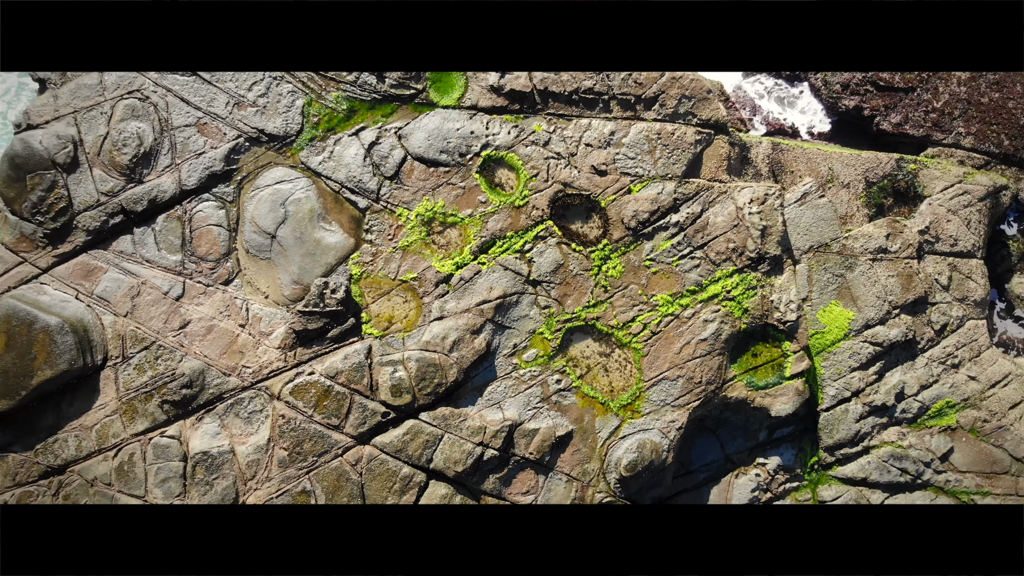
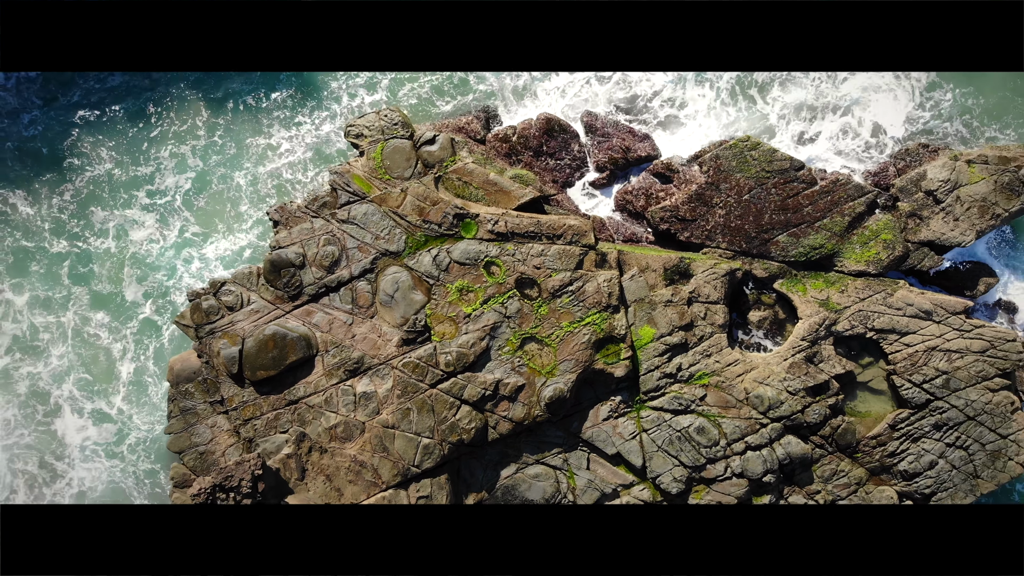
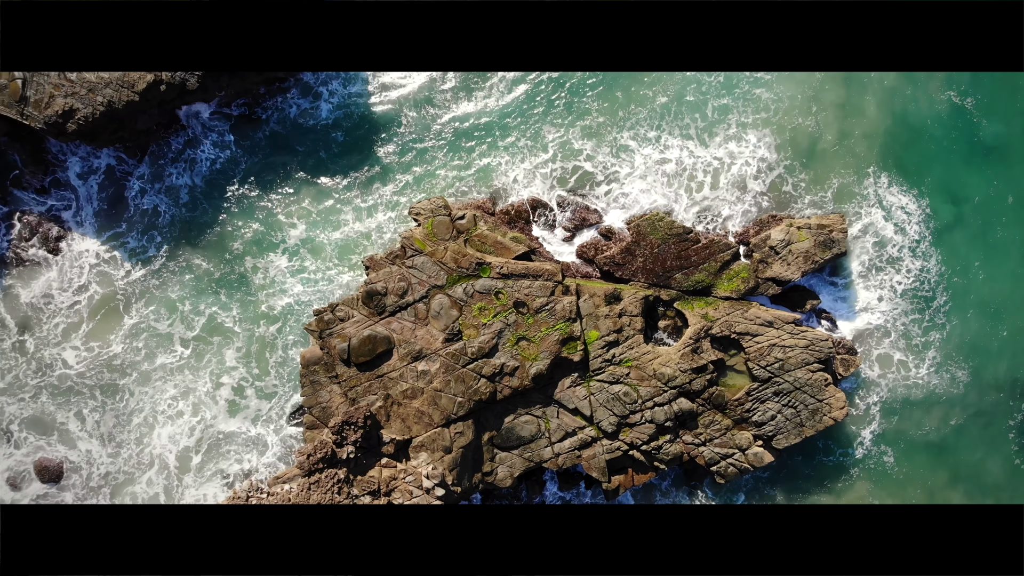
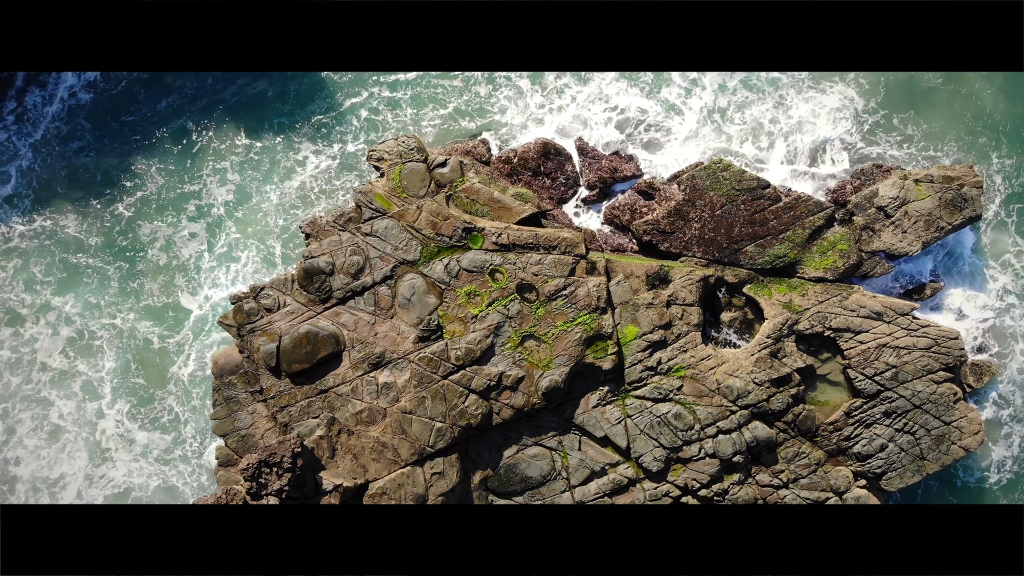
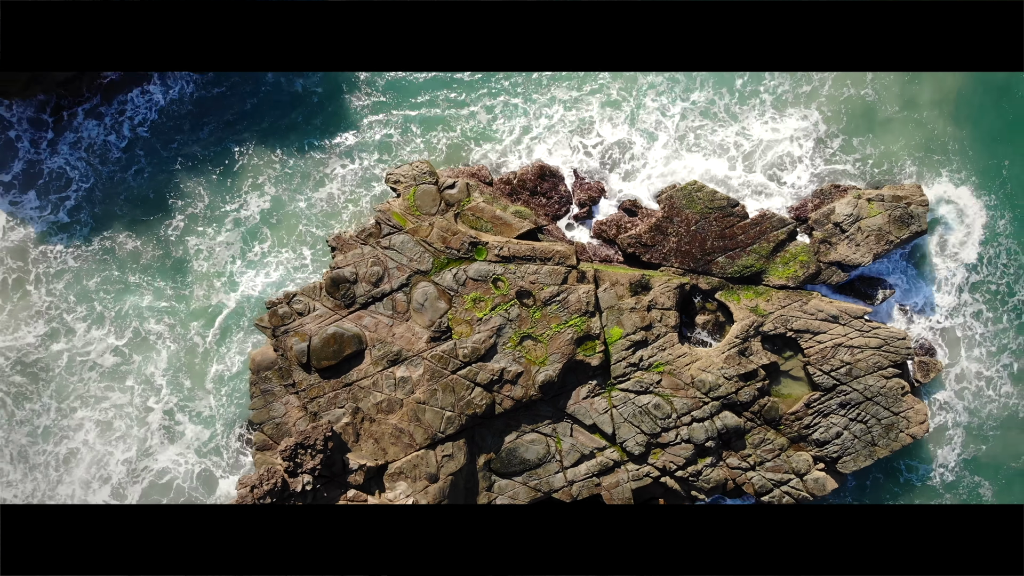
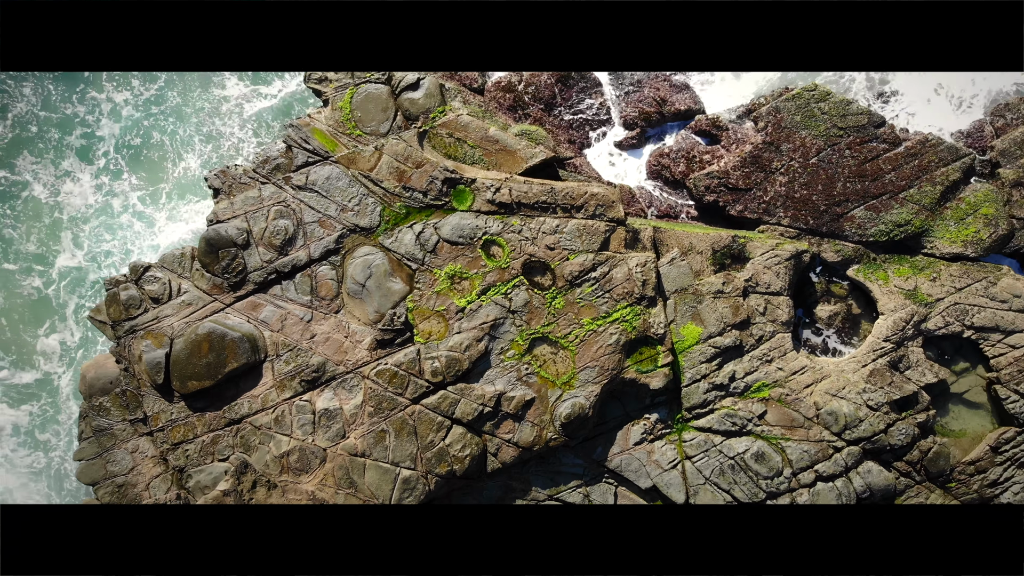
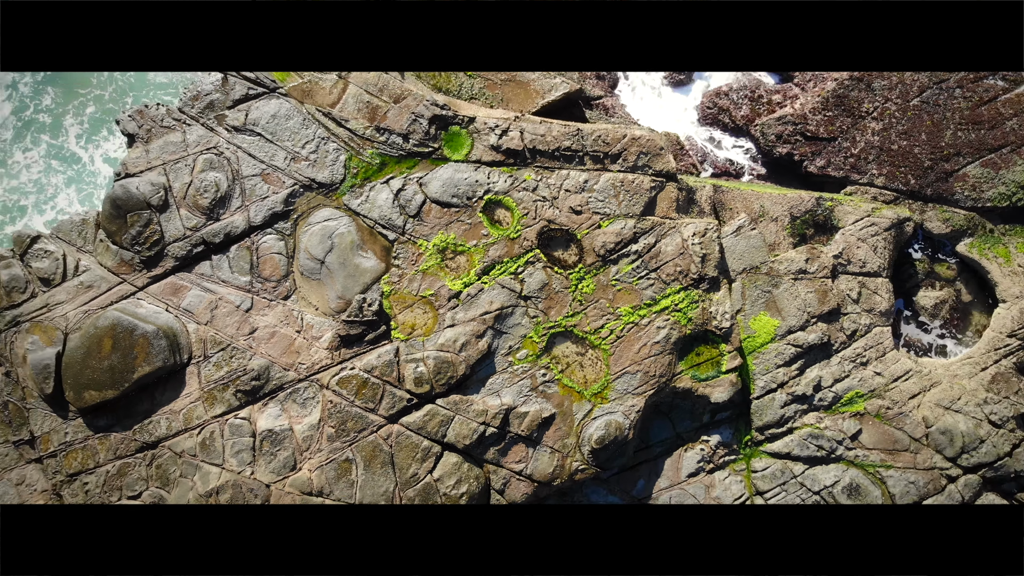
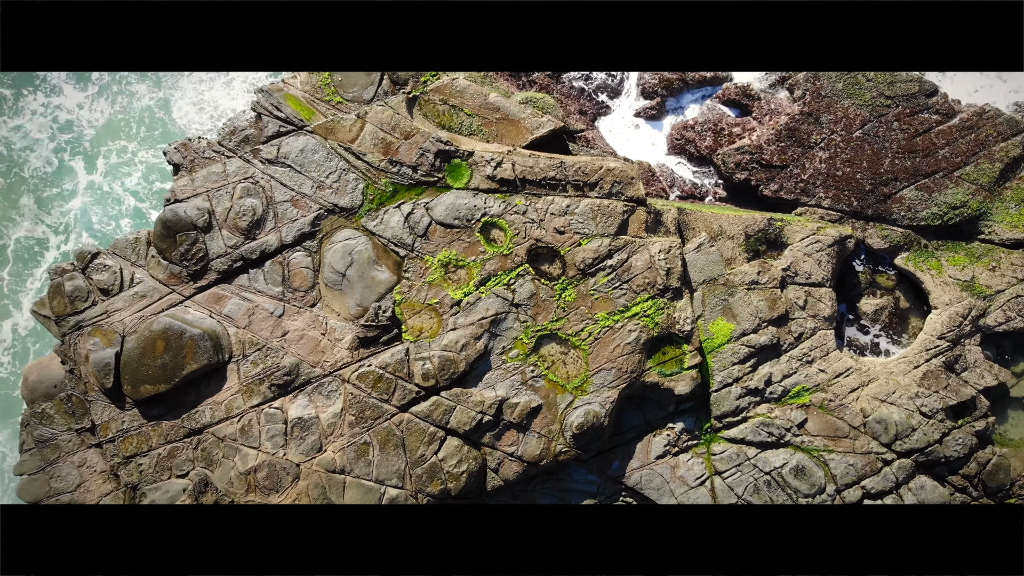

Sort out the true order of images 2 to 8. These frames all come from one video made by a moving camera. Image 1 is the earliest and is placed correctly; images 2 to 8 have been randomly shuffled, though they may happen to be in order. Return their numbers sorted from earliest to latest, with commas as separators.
7, 8, 6, 2, 4, 5, 3
